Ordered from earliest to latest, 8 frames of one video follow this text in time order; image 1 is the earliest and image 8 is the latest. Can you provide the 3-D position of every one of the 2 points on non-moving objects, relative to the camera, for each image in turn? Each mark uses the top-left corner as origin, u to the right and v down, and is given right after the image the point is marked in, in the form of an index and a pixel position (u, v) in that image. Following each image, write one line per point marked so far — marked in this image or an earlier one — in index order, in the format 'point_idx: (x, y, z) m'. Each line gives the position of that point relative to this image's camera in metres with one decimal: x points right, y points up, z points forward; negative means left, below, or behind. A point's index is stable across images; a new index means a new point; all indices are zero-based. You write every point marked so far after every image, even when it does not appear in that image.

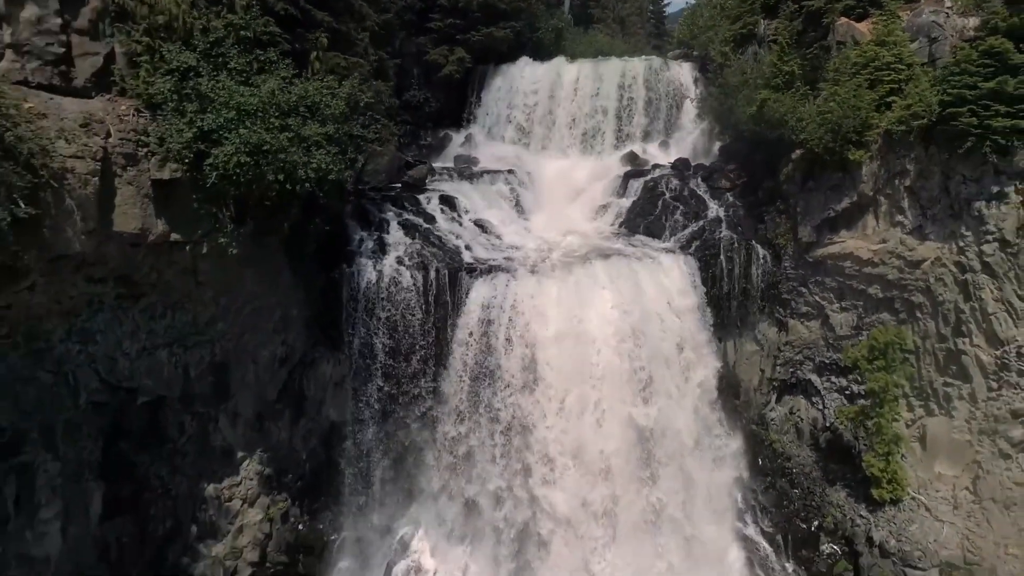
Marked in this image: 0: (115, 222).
0: (-3.5, +0.6, +5.8) m
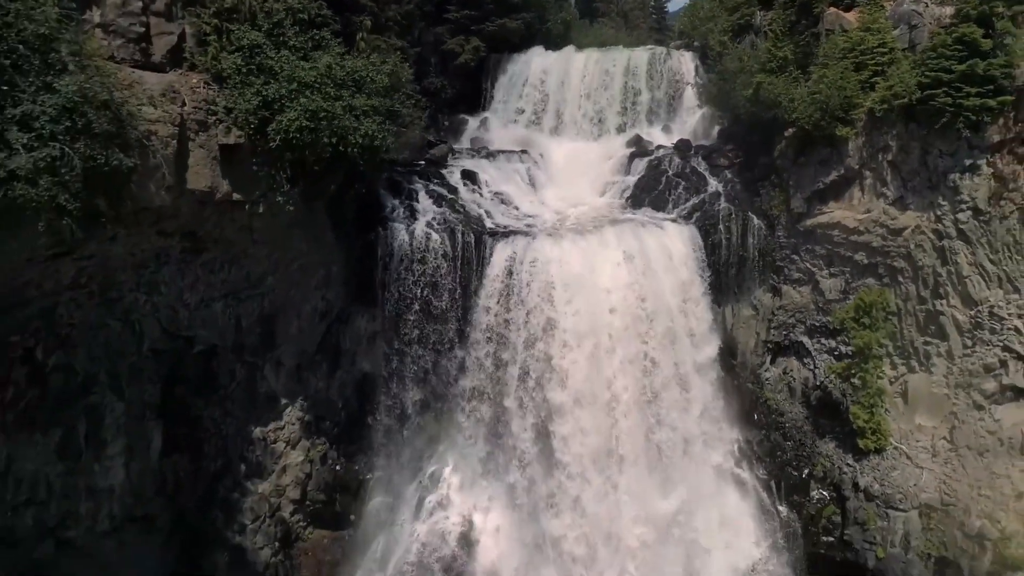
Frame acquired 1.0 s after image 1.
0: (-3.2, +1.1, +6.6) m
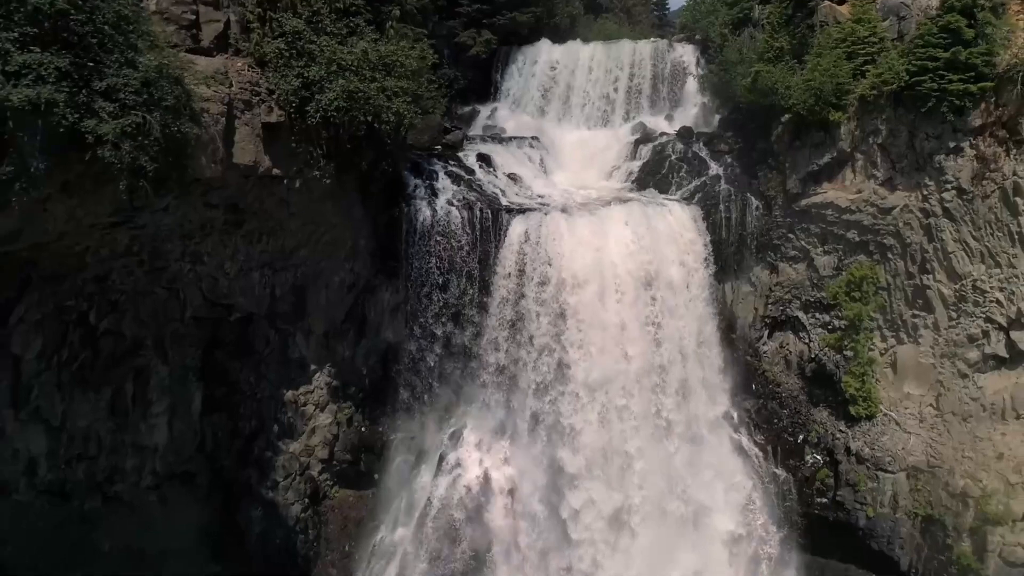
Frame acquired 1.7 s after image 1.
0: (-3.0, +1.5, +7.3) m
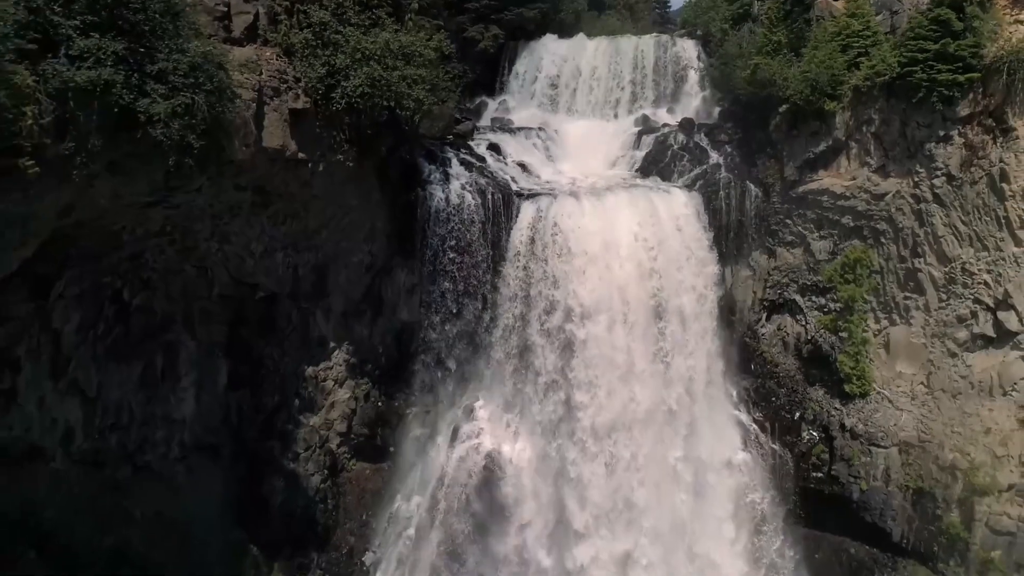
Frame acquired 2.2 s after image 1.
0: (-2.9, +1.8, +7.7) m
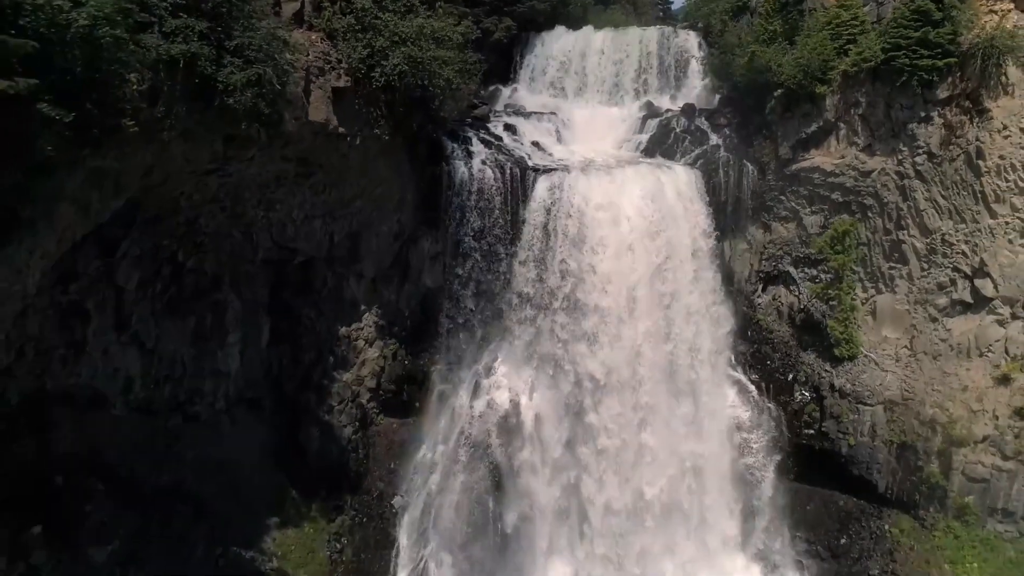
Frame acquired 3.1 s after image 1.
0: (-2.6, +2.3, +8.7) m
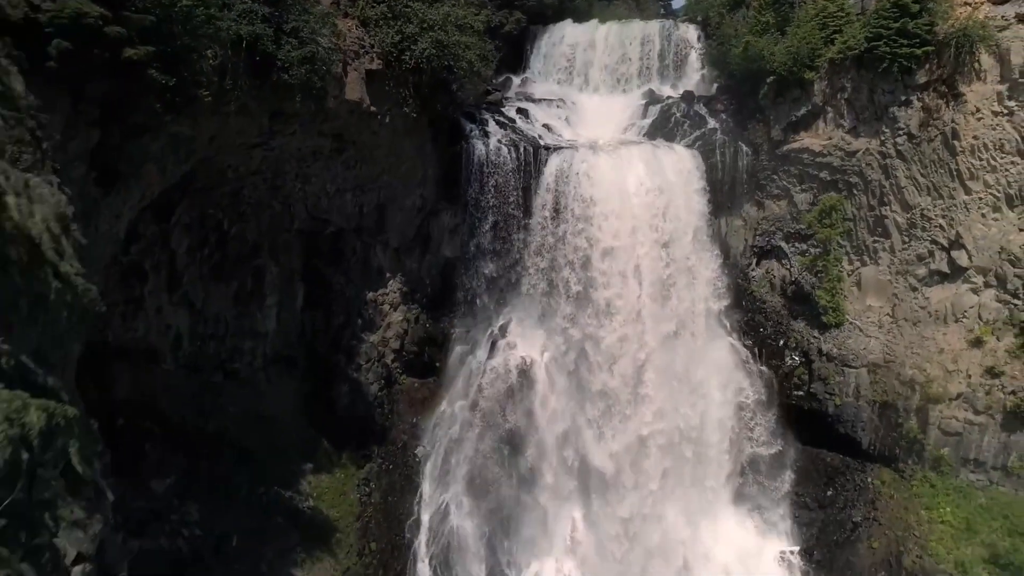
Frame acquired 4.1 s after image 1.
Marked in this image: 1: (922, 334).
0: (-2.4, +2.9, +9.6) m
1: (+7.4, -0.8, +12.1) m
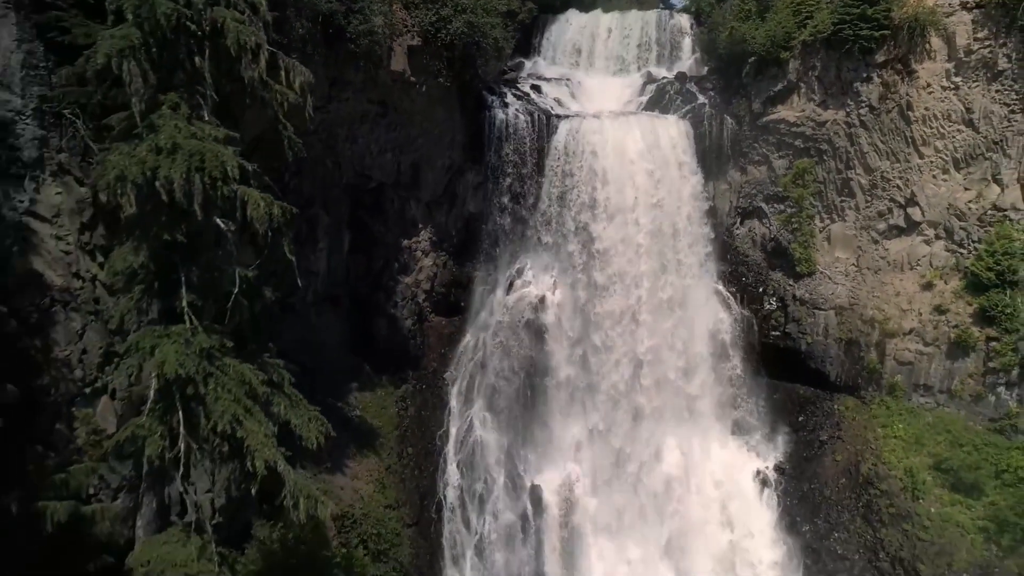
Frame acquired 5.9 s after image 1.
0: (-2.1, +3.9, +11.6) m
1: (+7.7, +0.2, +14.0) m
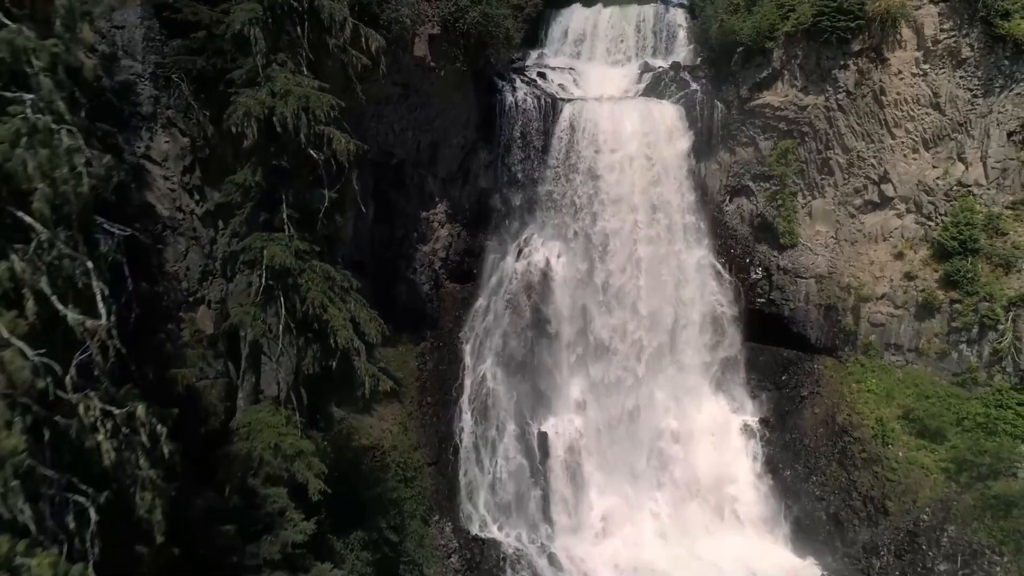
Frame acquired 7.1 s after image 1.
0: (-1.9, +4.7, +12.9) m
1: (+7.9, +1.0, +15.4) m
